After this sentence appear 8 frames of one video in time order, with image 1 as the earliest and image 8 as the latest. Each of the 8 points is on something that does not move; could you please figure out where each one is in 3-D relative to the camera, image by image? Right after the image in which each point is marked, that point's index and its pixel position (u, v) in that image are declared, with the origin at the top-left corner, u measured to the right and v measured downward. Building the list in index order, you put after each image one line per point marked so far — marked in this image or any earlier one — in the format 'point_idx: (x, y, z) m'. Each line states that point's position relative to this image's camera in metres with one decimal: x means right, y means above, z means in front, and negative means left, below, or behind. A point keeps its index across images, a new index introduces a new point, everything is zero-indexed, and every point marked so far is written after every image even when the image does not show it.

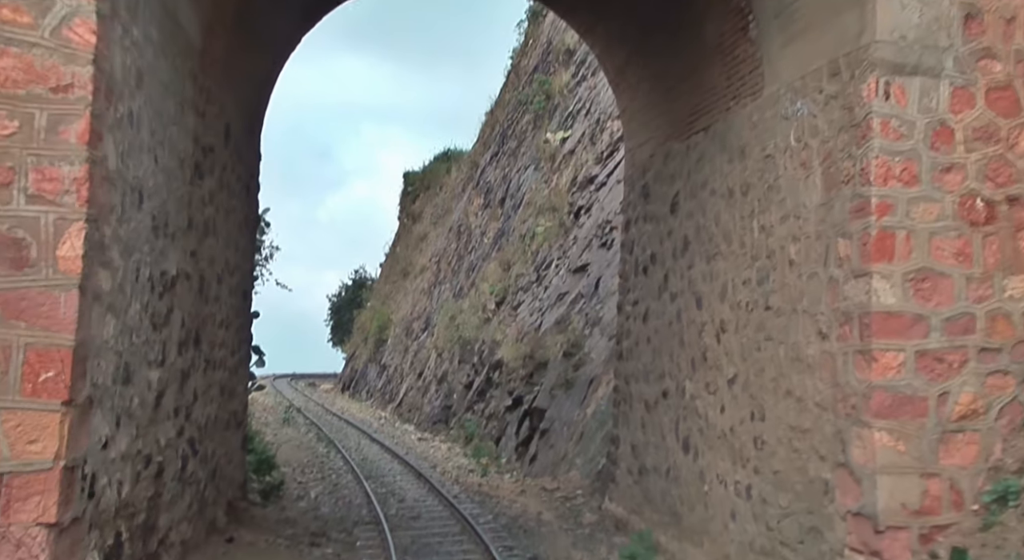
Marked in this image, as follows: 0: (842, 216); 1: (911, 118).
0: (+1.7, +0.3, +4.4) m
1: (+2.0, +0.8, +4.2) m
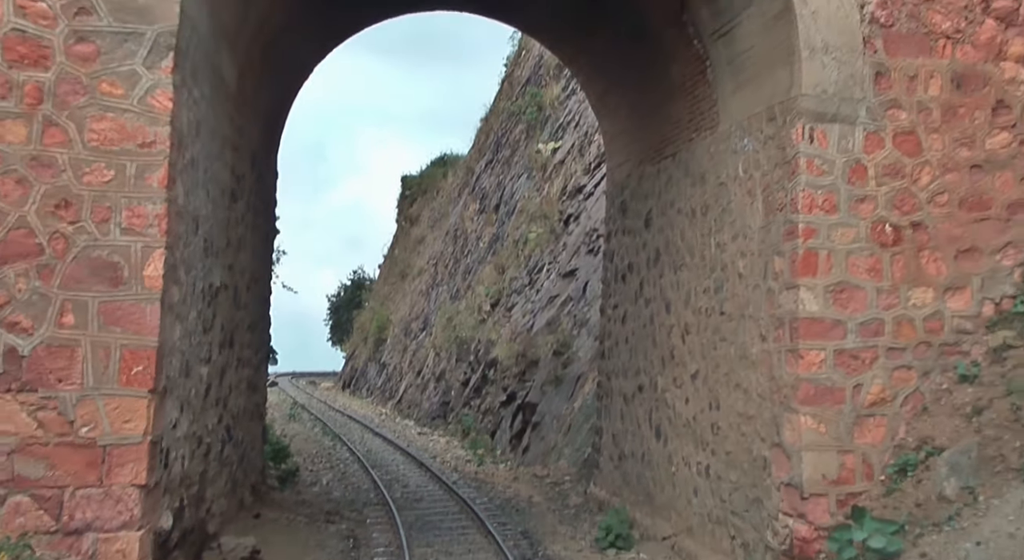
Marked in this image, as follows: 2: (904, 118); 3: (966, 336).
0: (+1.6, +0.3, +5.3) m
1: (+1.9, +0.7, +5.1) m
2: (+2.4, +1.0, +5.2) m
3: (+2.7, -0.3, +5.2) m
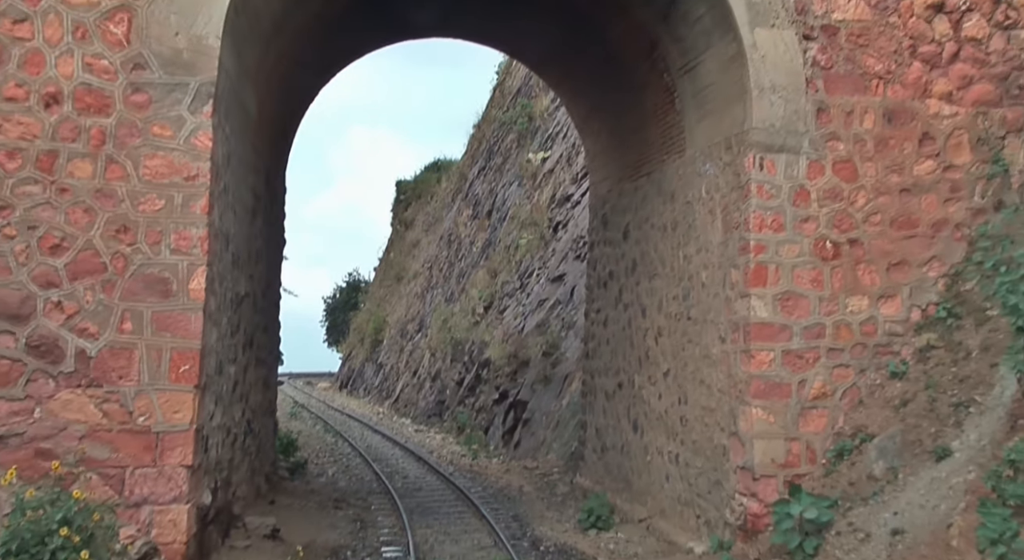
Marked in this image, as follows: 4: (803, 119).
0: (+1.6, +0.2, +6.1) m
1: (+1.8, +0.7, +5.9) m
2: (+2.3, +0.9, +6.0) m
3: (+2.7, -0.4, +6.0) m
4: (+2.0, +1.1, +6.0) m
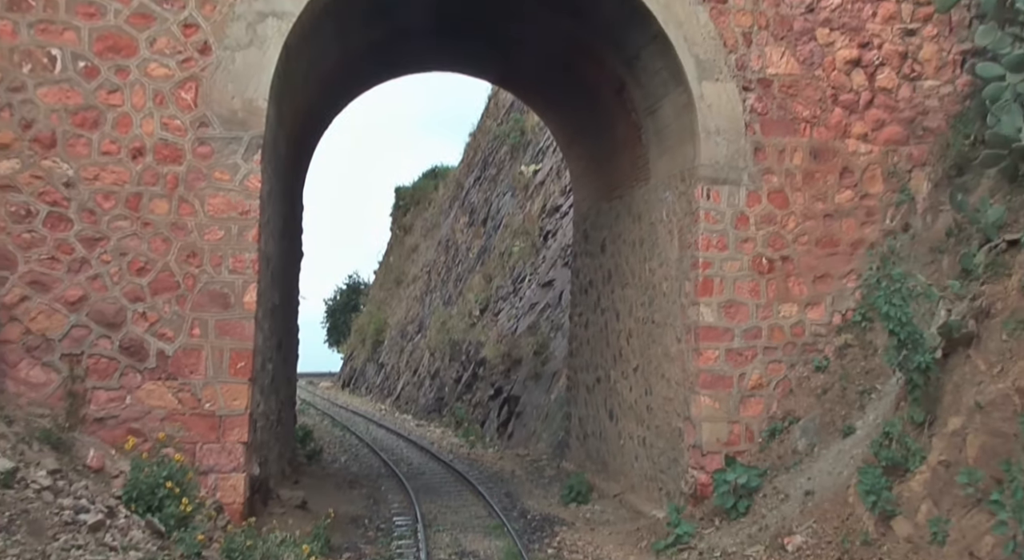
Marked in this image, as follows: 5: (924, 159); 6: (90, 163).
0: (+1.5, +0.1, +7.3) m
1: (+1.7, +0.6, +7.2) m
2: (+2.2, +0.8, +7.3) m
3: (+2.6, -0.5, +7.3) m
4: (+1.9, +1.0, +7.2) m
5: (+3.6, +1.0, +7.5) m
6: (-2.8, +0.8, +5.8) m
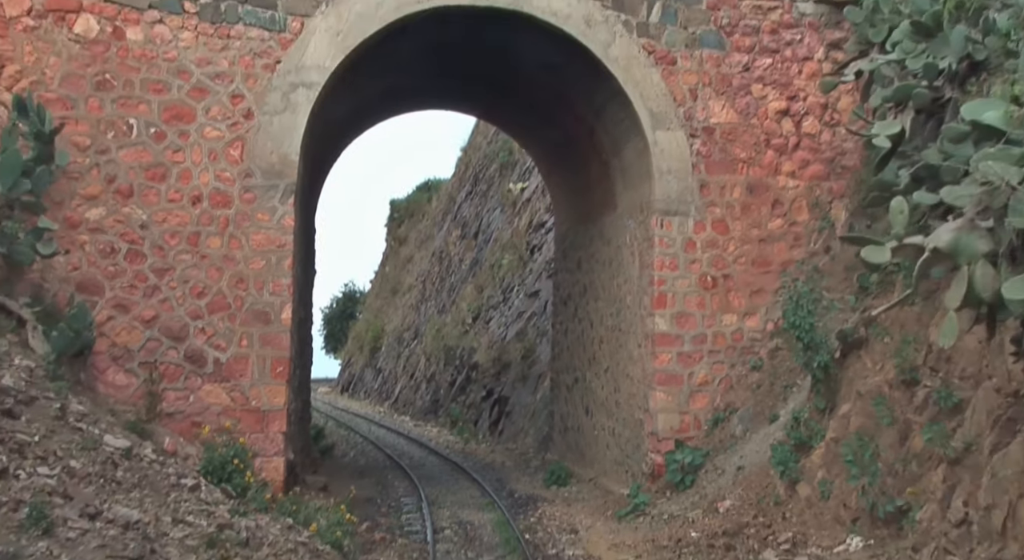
0: (+1.3, 0.0, +8.8) m
1: (+1.6, +0.4, +8.6) m
2: (+2.1, +0.7, +8.8) m
3: (+2.5, -0.6, +8.8) m
4: (+1.8, +0.9, +8.7) m
5: (+3.4, +0.9, +9.0) m
6: (-3.0, +0.6, +7.3) m
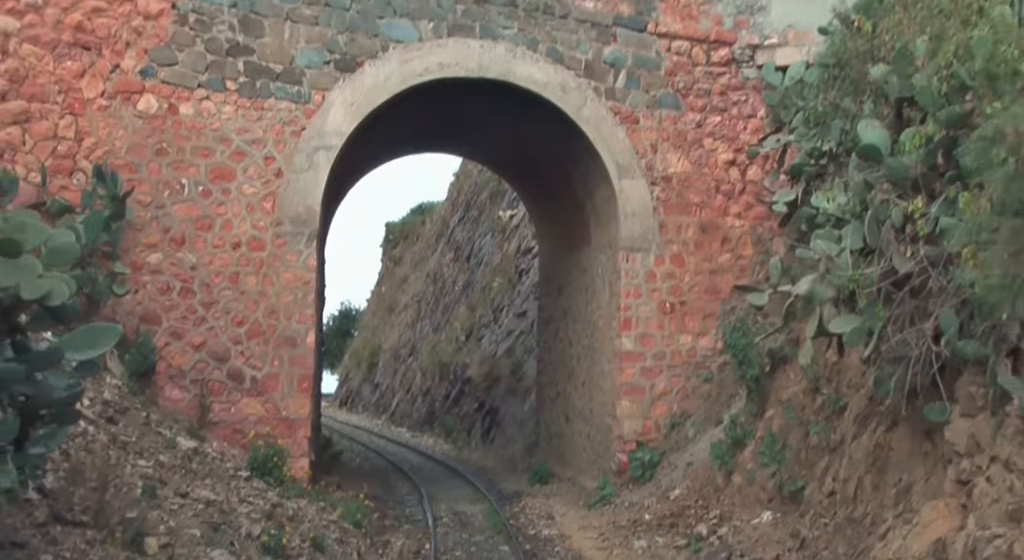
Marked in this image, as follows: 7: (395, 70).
0: (+1.2, -0.4, +10.3) m
1: (+1.5, +0.1, +10.2) m
2: (+1.9, +0.4, +10.3) m
3: (+2.3, -0.9, +10.3) m
4: (+1.6, +0.6, +10.2) m
5: (+3.3, +0.6, +10.6) m
6: (-3.1, +0.3, +8.8) m
7: (-1.3, +2.3, +9.4) m
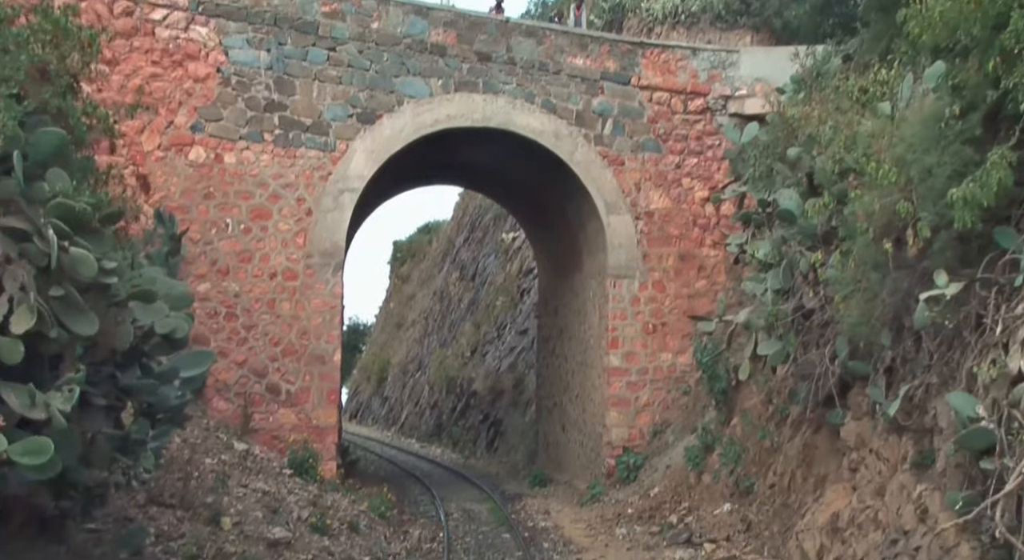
0: (+1.2, -0.7, +11.7) m
1: (+1.5, -0.2, +11.5) m
2: (+1.9, +0.1, +11.7) m
3: (+2.3, -1.2, +11.6) m
4: (+1.6, +0.2, +11.6) m
5: (+3.3, +0.3, +11.9) m
6: (-3.1, 0.0, +10.1) m
7: (-1.3, +2.0, +10.8) m
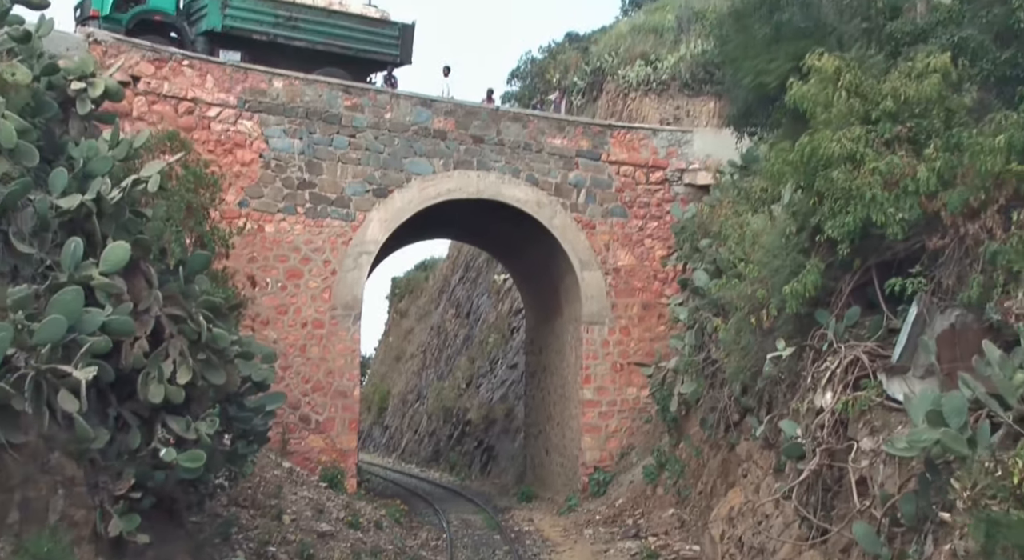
0: (+1.0, -1.4, +13.8) m
1: (+1.3, -0.9, +13.7) m
2: (+1.8, -0.7, +13.9) m
3: (+2.2, -2.0, +13.8) m
4: (+1.5, -0.5, +13.8) m
5: (+3.1, -0.4, +14.1) m
6: (-3.2, -0.7, +12.3) m
7: (-1.4, +1.3, +13.0) m
